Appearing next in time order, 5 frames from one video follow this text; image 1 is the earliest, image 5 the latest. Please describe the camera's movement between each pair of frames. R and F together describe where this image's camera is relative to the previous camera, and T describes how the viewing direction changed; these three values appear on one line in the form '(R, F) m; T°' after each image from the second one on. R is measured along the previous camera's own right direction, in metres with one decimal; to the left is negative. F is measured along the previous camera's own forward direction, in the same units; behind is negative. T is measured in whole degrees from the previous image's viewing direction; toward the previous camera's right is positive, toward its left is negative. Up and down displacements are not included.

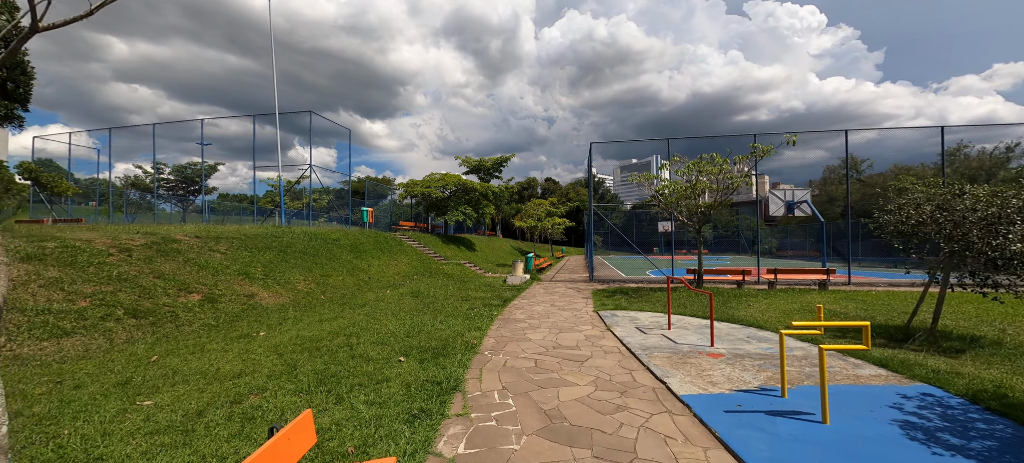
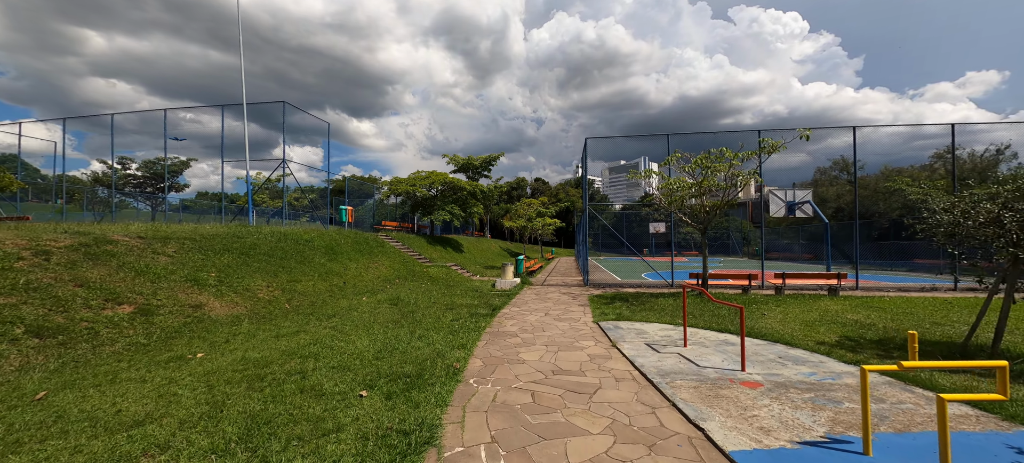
(0.0, +1.0) m; +2°
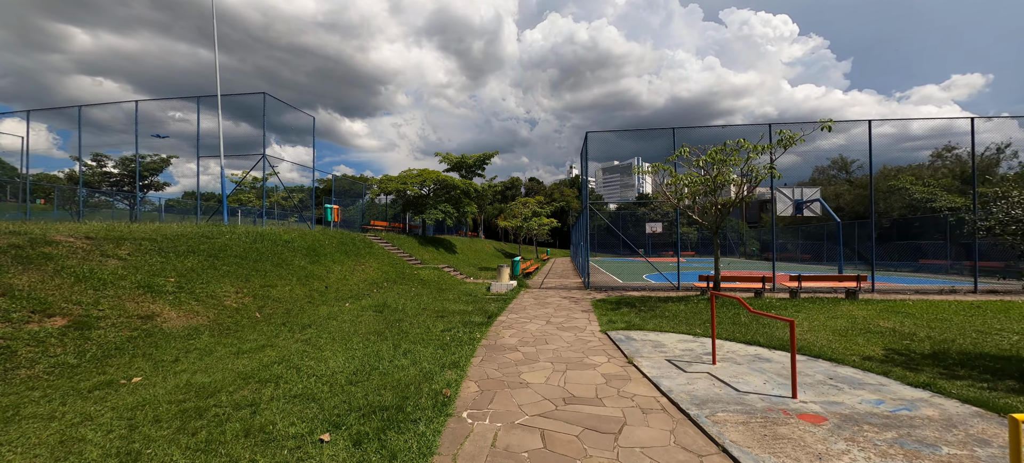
(-0.1, +0.8) m; +1°
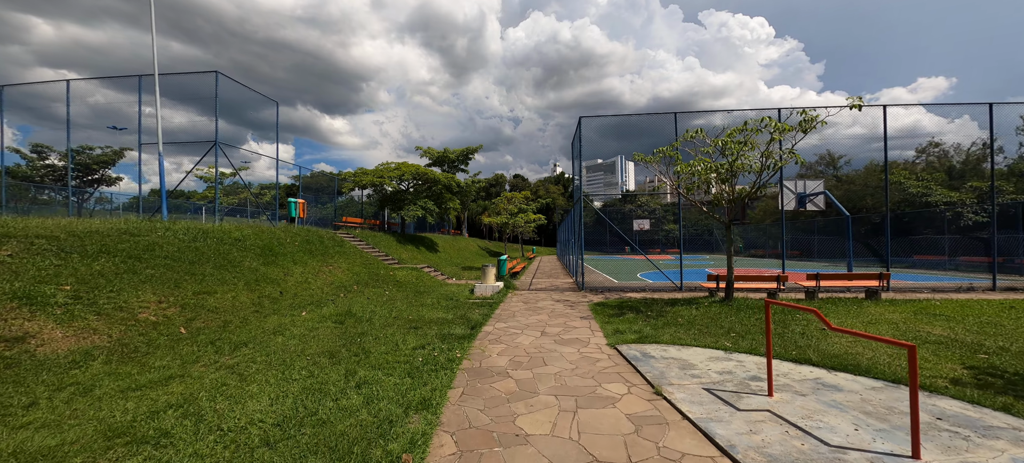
(-0.1, +1.3) m; +2°
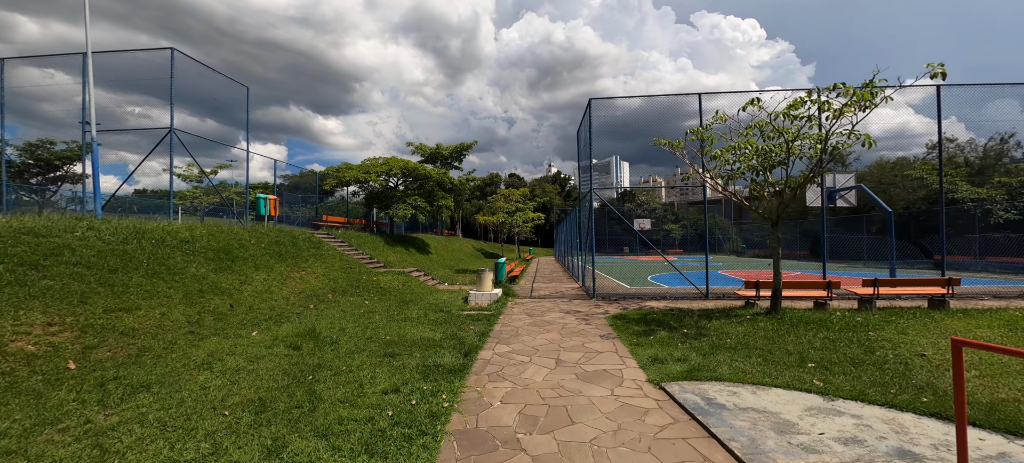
(-0.1, +1.5) m; +1°
